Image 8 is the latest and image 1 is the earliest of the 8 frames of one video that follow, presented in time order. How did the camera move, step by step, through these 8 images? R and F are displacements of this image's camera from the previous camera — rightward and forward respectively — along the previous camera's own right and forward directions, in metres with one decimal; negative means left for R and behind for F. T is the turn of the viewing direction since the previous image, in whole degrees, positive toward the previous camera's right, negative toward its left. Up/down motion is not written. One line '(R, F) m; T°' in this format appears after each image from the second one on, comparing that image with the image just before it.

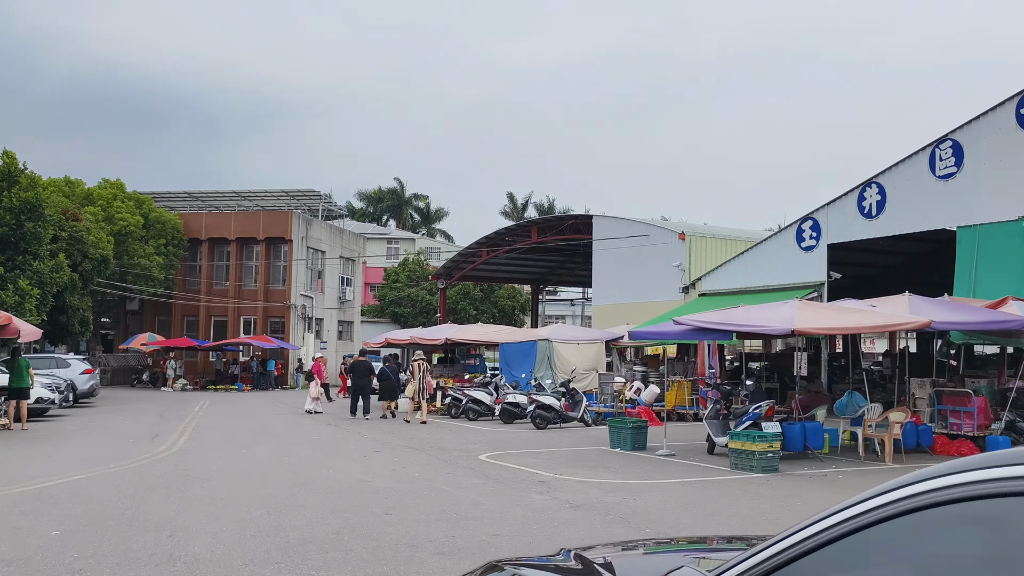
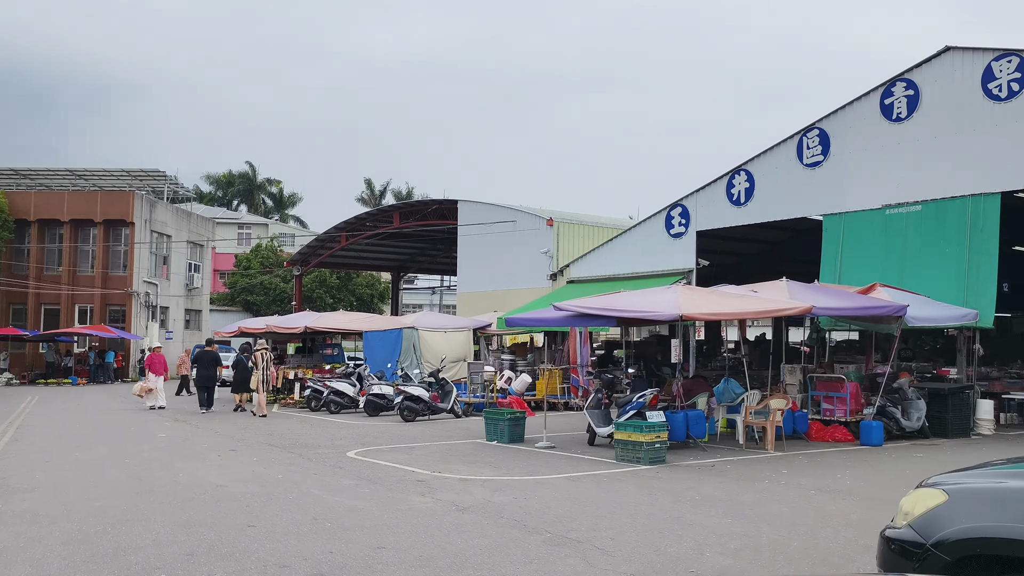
(-0.2, +0.9) m; +9°
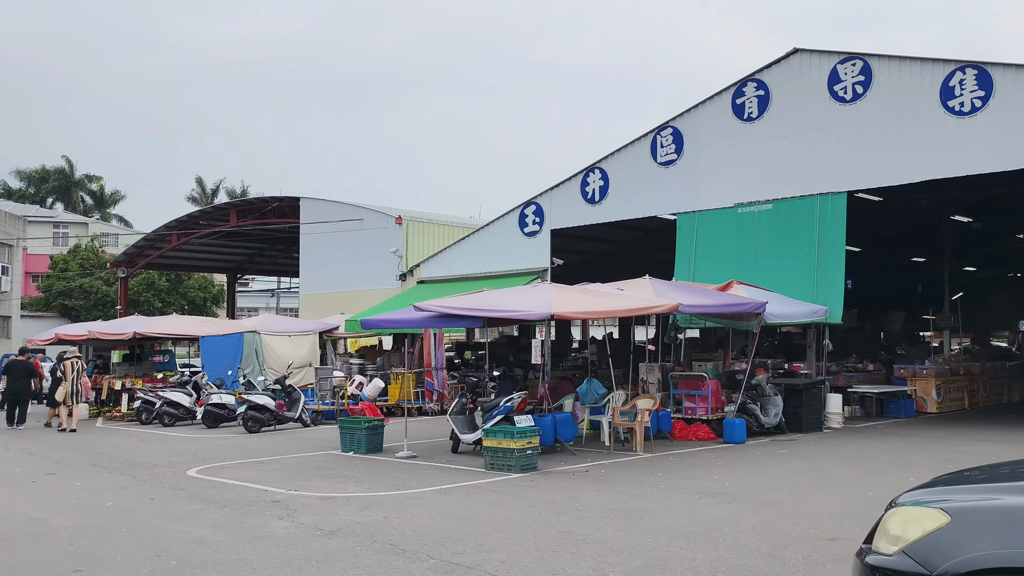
(-0.2, +0.7) m; +10°
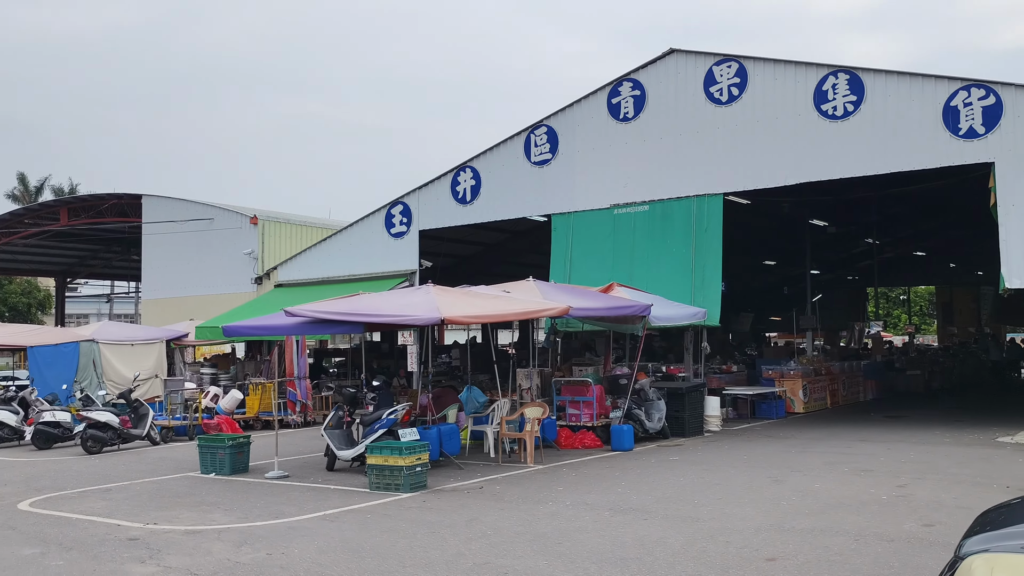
(-0.4, +0.8) m; +9°
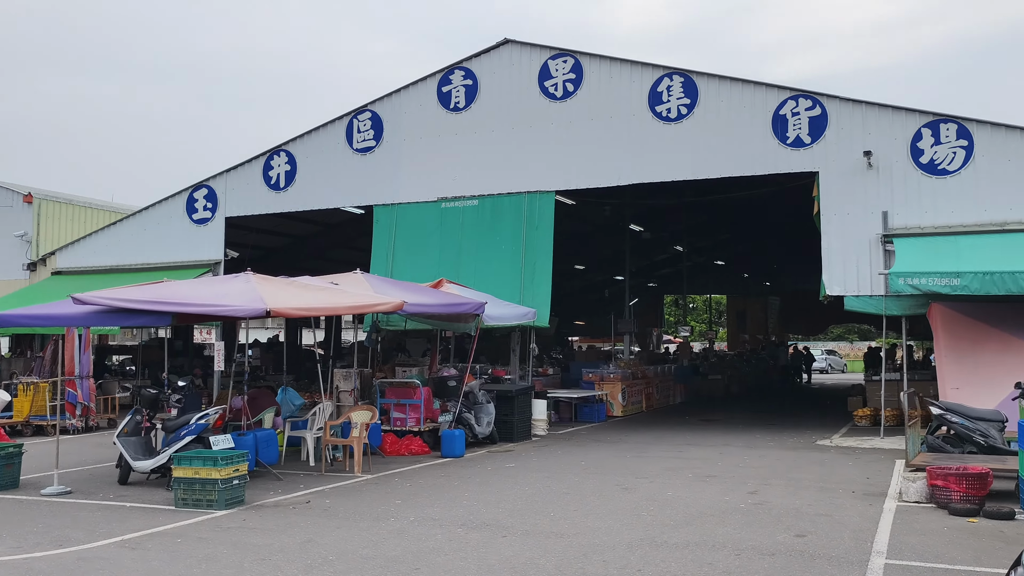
(-0.4, +0.9) m; +12°
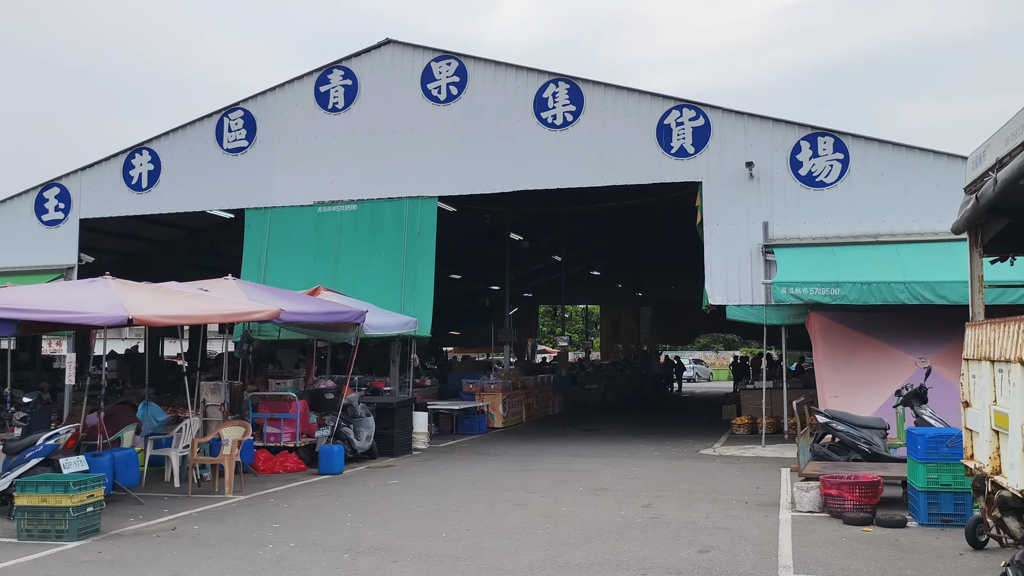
(-0.2, +0.4) m; +8°
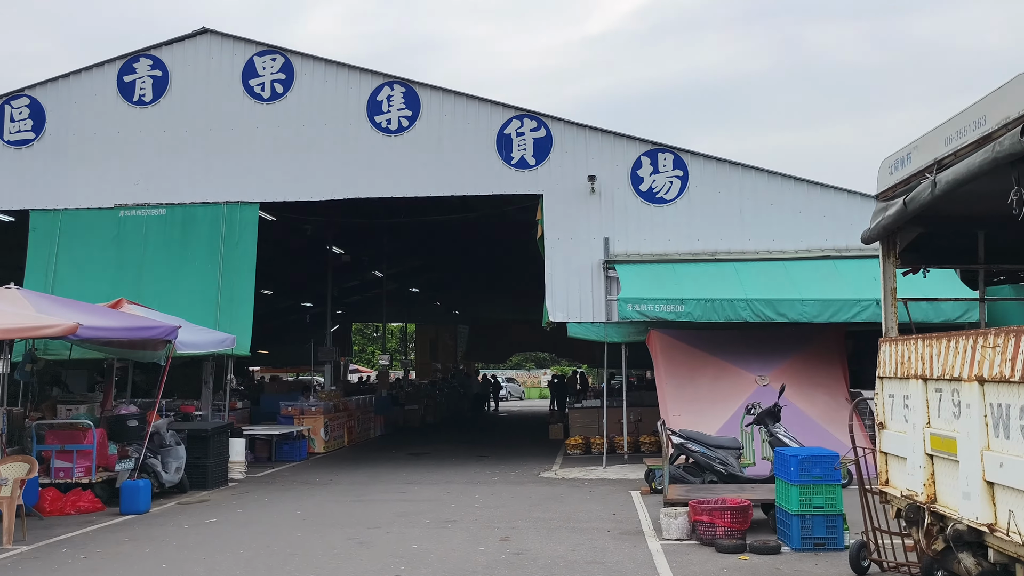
(-0.3, +0.8) m; +12°
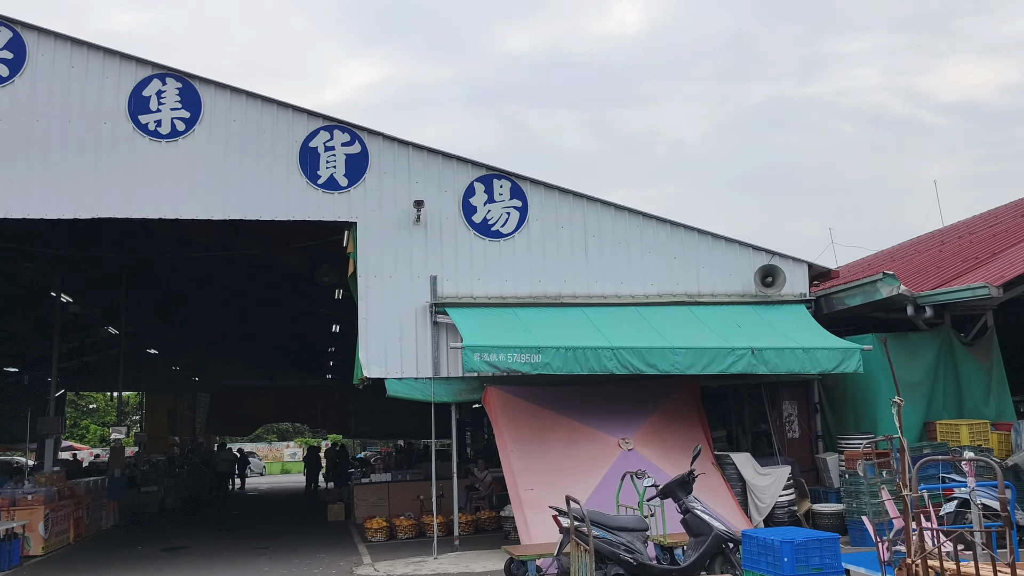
(-0.8, +2.4) m; +16°
